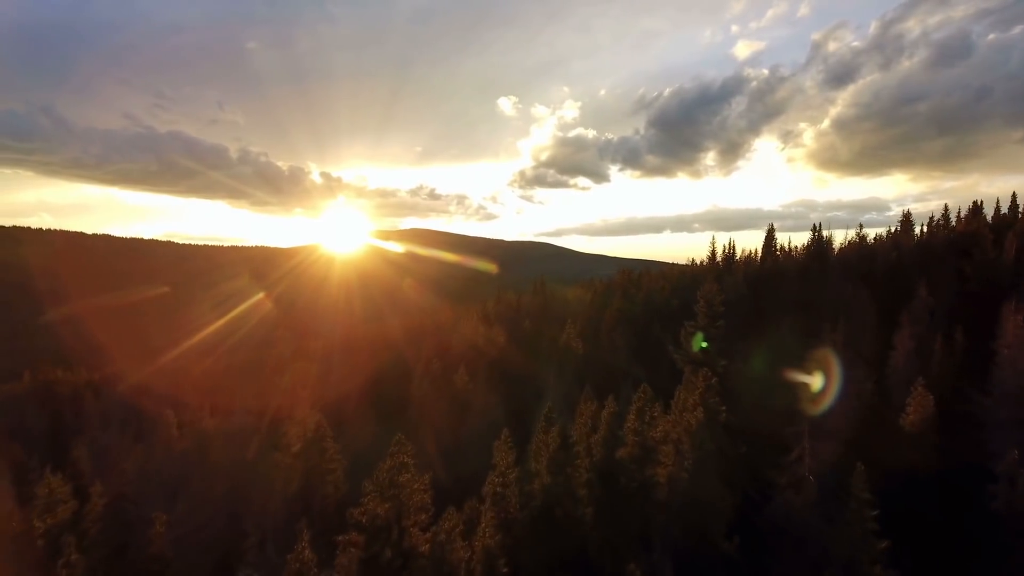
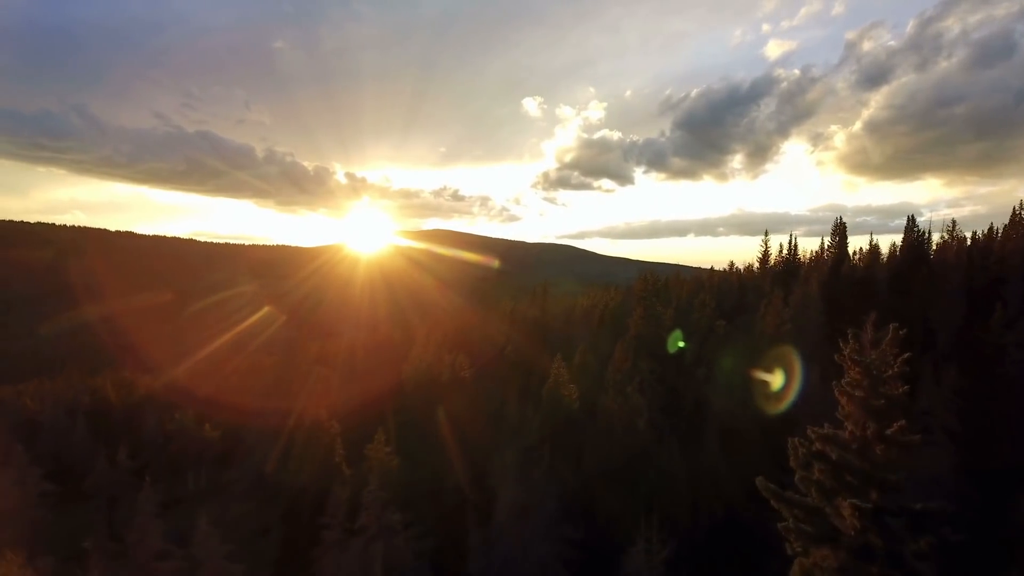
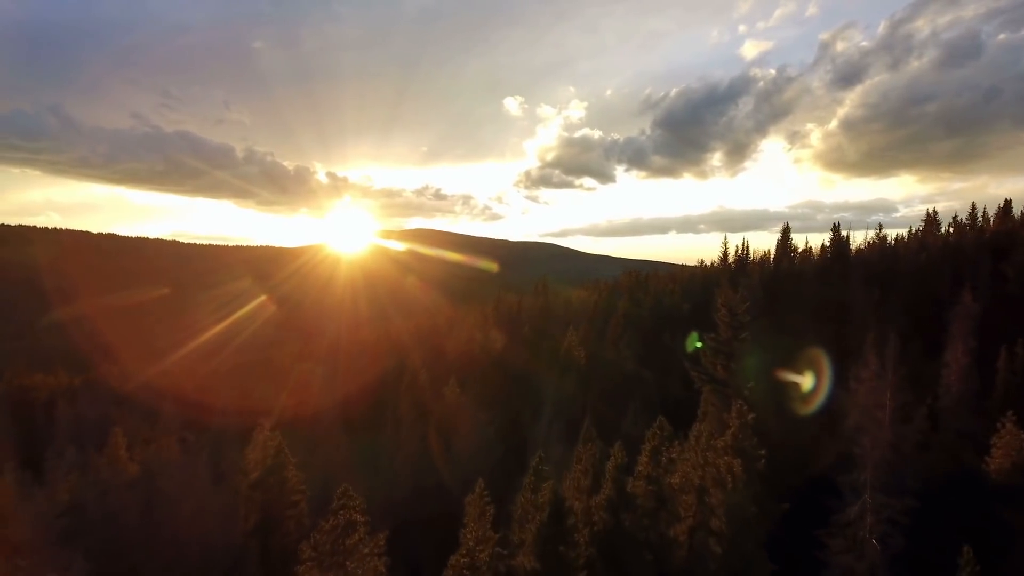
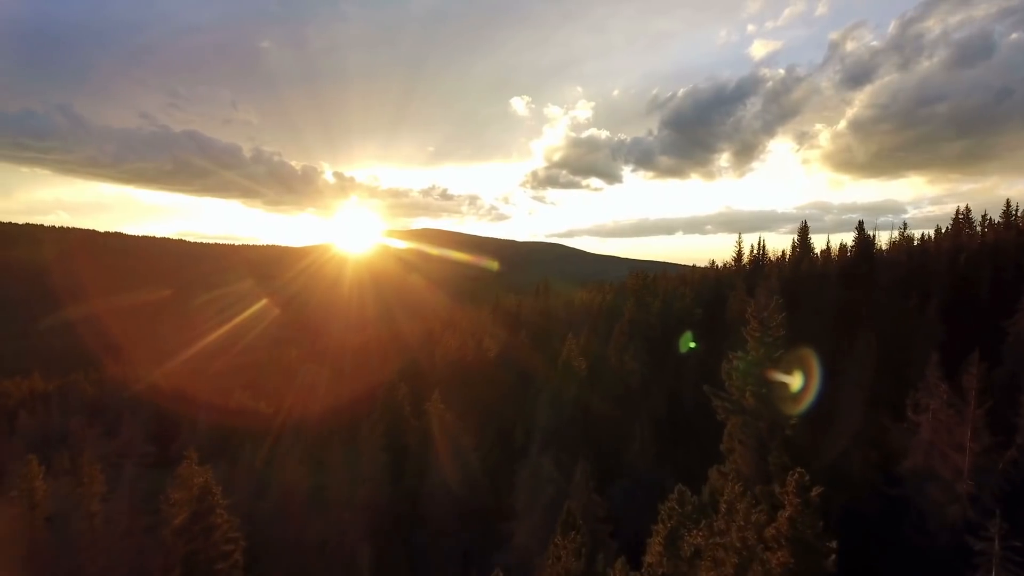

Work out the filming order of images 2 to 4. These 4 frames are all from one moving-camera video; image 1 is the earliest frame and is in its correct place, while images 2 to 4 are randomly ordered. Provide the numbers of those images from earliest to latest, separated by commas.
3, 4, 2
